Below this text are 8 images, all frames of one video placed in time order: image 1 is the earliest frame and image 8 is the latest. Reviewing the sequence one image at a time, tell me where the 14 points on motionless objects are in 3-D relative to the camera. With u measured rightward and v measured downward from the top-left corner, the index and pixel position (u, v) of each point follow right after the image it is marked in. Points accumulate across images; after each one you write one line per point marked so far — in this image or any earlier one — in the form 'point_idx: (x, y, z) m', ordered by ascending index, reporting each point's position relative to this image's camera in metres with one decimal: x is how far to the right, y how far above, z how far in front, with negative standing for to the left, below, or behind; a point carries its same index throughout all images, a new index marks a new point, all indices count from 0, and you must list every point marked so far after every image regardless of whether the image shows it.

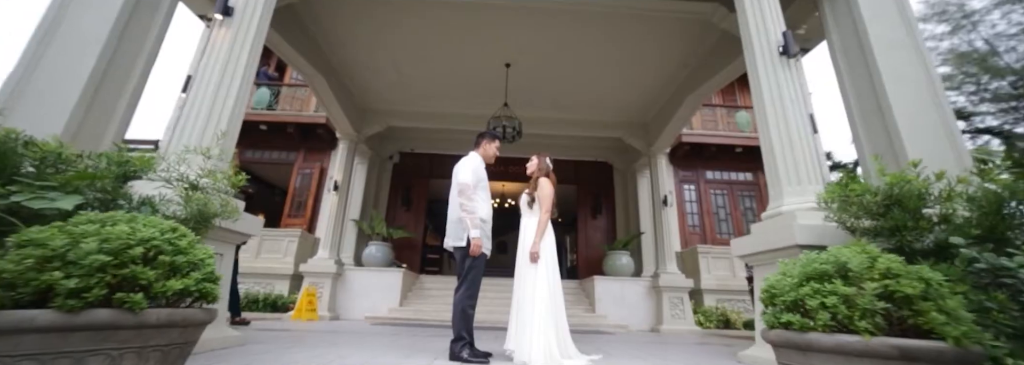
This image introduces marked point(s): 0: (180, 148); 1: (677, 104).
0: (-2.3, +0.2, +2.6) m
1: (+3.0, +1.4, +7.0) m
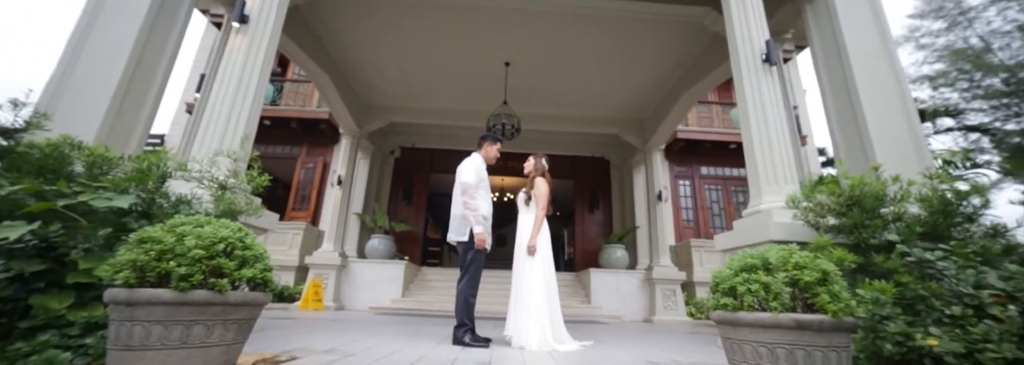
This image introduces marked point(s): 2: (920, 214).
0: (-2.3, +0.2, +2.8) m
1: (+3.0, +1.5, +7.3) m
2: (+2.4, -0.2, +2.3) m
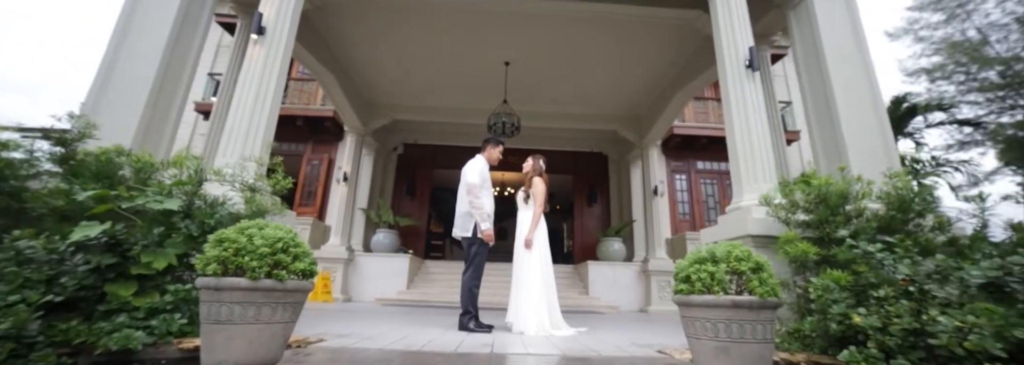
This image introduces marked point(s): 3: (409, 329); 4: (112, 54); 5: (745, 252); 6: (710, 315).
0: (-2.3, +0.2, +3.1) m
1: (+3.0, +1.6, +7.5) m
2: (+2.4, -0.2, +2.6) m
3: (-0.9, -1.3, +3.5) m
4: (-3.3, +1.1, +3.2) m
5: (+0.9, -0.3, +1.5) m
6: (+0.7, -0.5, +1.4) m
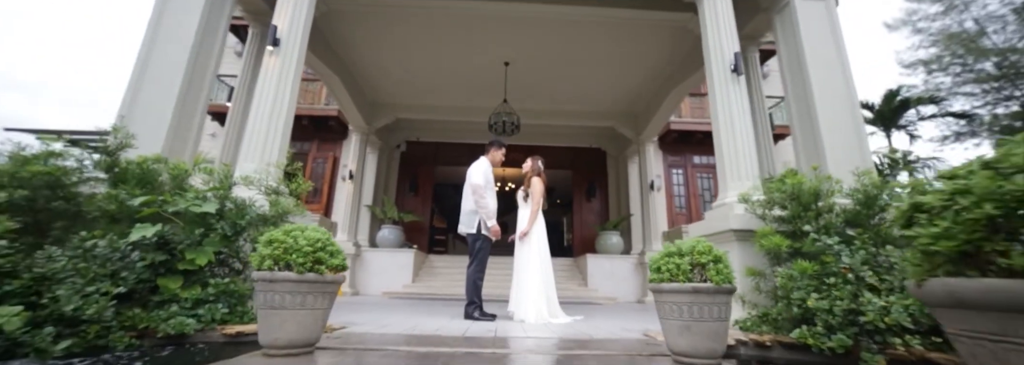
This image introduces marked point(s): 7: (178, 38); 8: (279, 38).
0: (-2.3, +0.2, +3.4) m
1: (+3.0, +1.7, +7.7) m
2: (+2.4, -0.2, +2.8) m
3: (-0.9, -1.3, +3.7) m
4: (-3.3, +1.0, +3.5) m
5: (+0.9, -0.3, +1.8) m
6: (+0.7, -0.5, +1.7) m
7: (-3.1, +1.3, +3.6) m
8: (-2.3, +1.4, +3.8) m
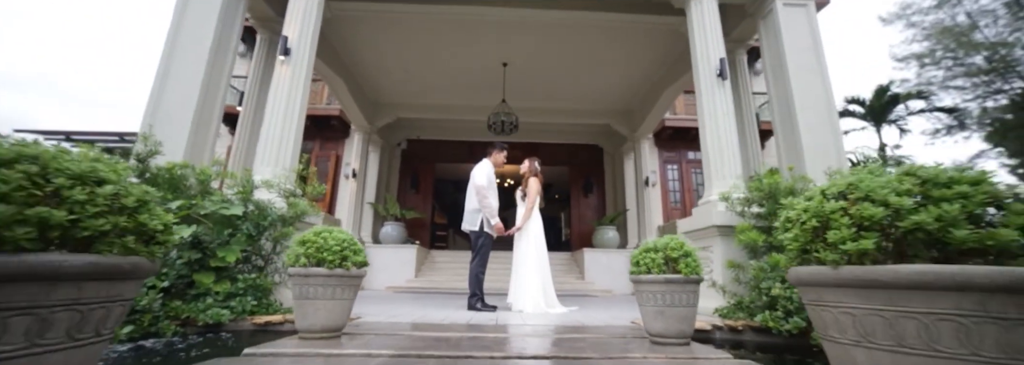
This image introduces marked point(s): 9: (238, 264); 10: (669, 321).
0: (-2.3, +0.2, +3.6) m
1: (+2.9, +1.8, +7.9) m
2: (+2.4, -0.2, +3.1) m
3: (-0.9, -1.3, +4.0) m
4: (-3.3, +1.0, +3.7) m
5: (+0.9, -0.3, +2.0) m
6: (+0.7, -0.5, +2.0) m
7: (-3.1, +1.3, +3.8) m
8: (-2.3, +1.4, +4.0) m
9: (-1.9, -0.6, +2.8) m
10: (+0.8, -0.7, +1.9) m
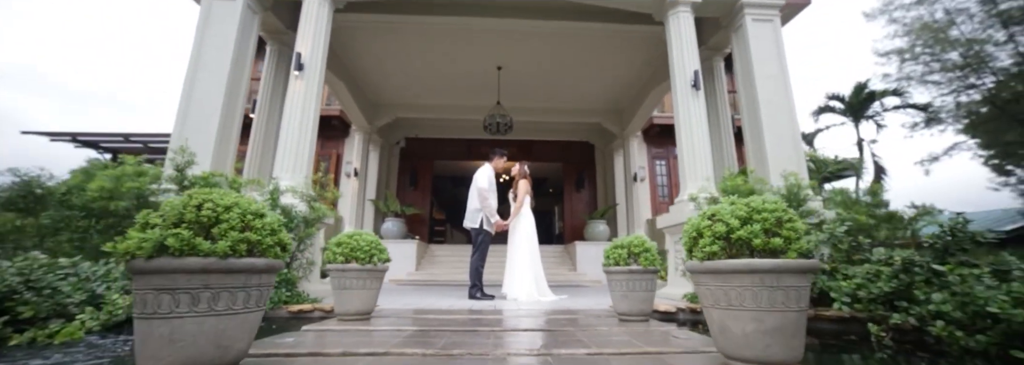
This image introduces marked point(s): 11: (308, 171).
0: (-2.3, +0.1, +4.0) m
1: (+2.8, +1.8, +8.4) m
2: (+2.4, -0.2, +3.5) m
3: (-0.9, -1.3, +4.4) m
4: (-3.4, +0.9, +4.1) m
5: (+0.9, -0.4, +2.5) m
6: (+0.7, -0.6, +2.4) m
7: (-3.2, +1.2, +4.2) m
8: (-2.4, +1.3, +4.4) m
9: (-2.0, -0.6, +3.2) m
10: (+0.7, -0.7, +2.4) m
11: (-2.2, +0.1, +4.1) m
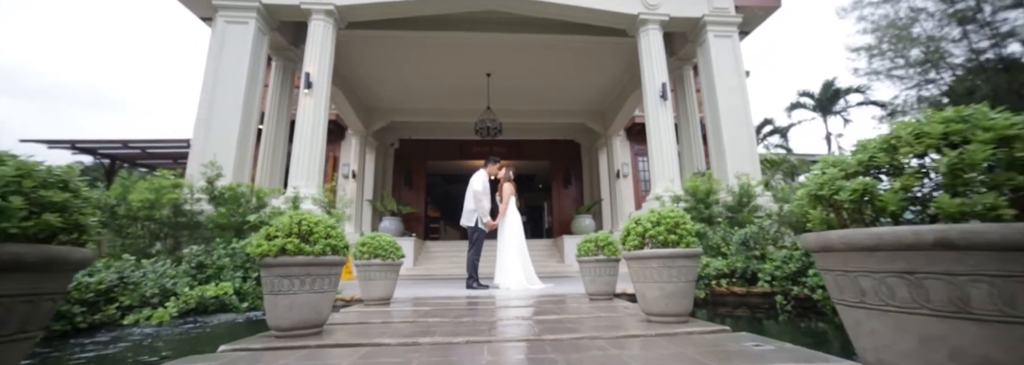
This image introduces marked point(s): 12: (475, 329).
0: (-2.5, 0.0, +4.5) m
1: (+2.6, +1.9, +9.0) m
2: (+2.3, -0.2, +4.2) m
3: (-1.0, -1.4, +5.0) m
4: (-3.5, +0.8, +4.5) m
5: (+0.8, -0.4, +3.1) m
6: (+0.6, -0.6, +3.0) m
7: (-3.3, +1.1, +4.7) m
8: (-2.5, +1.3, +4.9) m
9: (-2.1, -0.7, +3.7) m
10: (+0.7, -0.8, +3.0) m
11: (-2.3, 0.0, +4.6) m
12: (-0.2, -0.7, +1.9) m
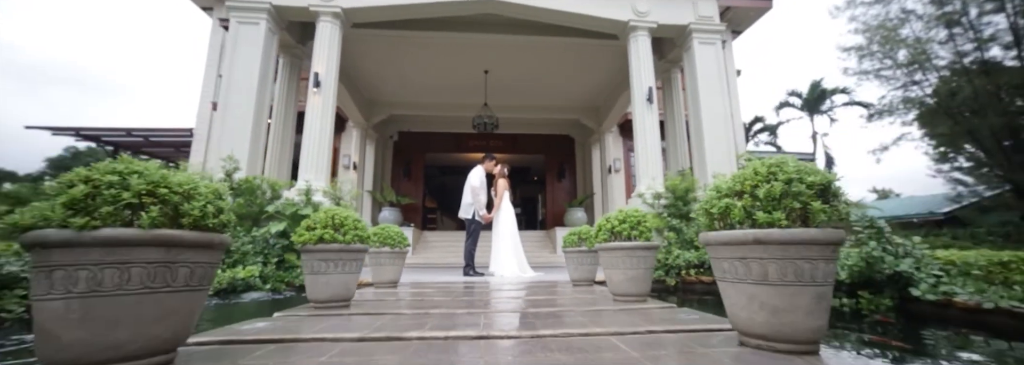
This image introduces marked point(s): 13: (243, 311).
0: (-2.5, +0.1, +4.8) m
1: (+2.5, +2.0, +9.3) m
2: (+2.2, -0.2, +4.5) m
3: (-1.1, -1.3, +5.4) m
4: (-3.6, +0.9, +4.8) m
5: (+0.7, -0.4, +3.4) m
6: (+0.6, -0.6, +3.4) m
7: (-3.4, +1.2, +5.0) m
8: (-2.6, +1.4, +5.2) m
9: (-2.1, -0.7, +4.1) m
10: (+0.6, -0.8, +3.3) m
11: (-2.3, +0.1, +4.9) m
12: (-0.2, -0.7, +2.3) m
13: (-1.8, -0.9, +2.6) m
